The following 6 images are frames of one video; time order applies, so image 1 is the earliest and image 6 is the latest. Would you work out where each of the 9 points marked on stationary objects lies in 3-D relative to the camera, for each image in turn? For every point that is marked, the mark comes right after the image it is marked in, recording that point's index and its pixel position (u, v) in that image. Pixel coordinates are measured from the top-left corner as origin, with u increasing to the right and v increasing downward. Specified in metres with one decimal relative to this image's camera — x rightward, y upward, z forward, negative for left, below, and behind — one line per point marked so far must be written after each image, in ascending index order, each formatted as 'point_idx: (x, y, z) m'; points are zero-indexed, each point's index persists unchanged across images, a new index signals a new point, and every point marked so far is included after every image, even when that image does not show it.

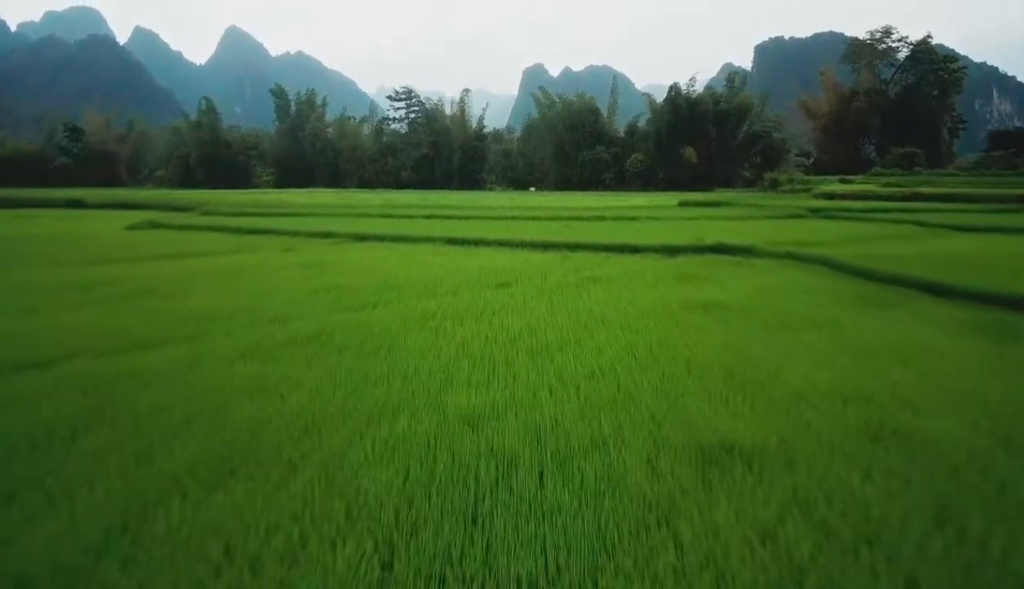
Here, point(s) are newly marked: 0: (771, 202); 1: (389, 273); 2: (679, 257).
0: (+4.8, +1.7, +13.6) m
1: (-1.0, +0.2, +5.8) m
2: (+1.5, +0.3, +6.8) m
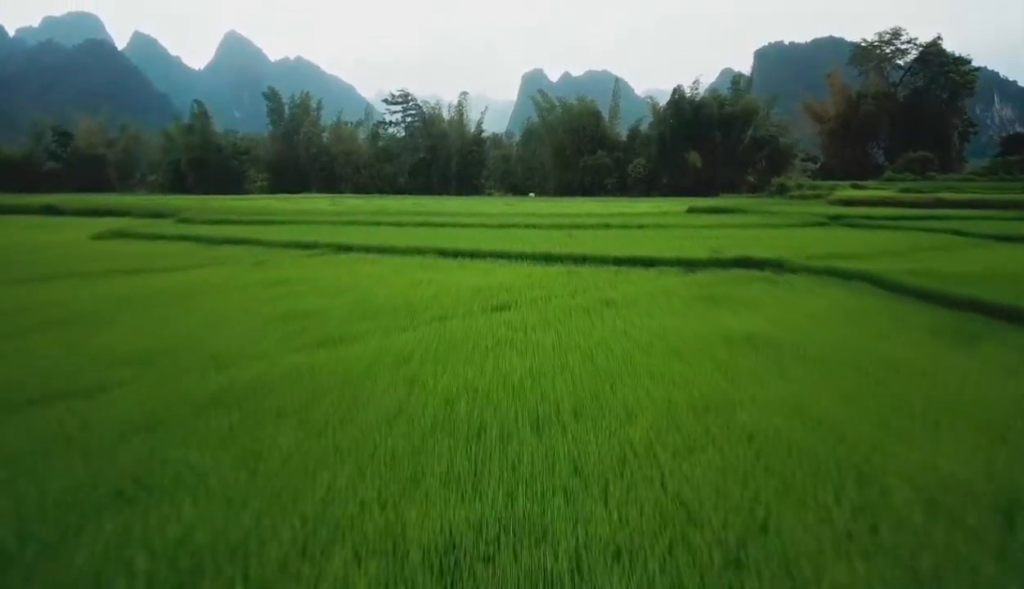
0: (+4.8, +1.5, +12.9) m
1: (-1.0, 0.0, +5.0) m
2: (+1.5, +0.2, +6.0) m
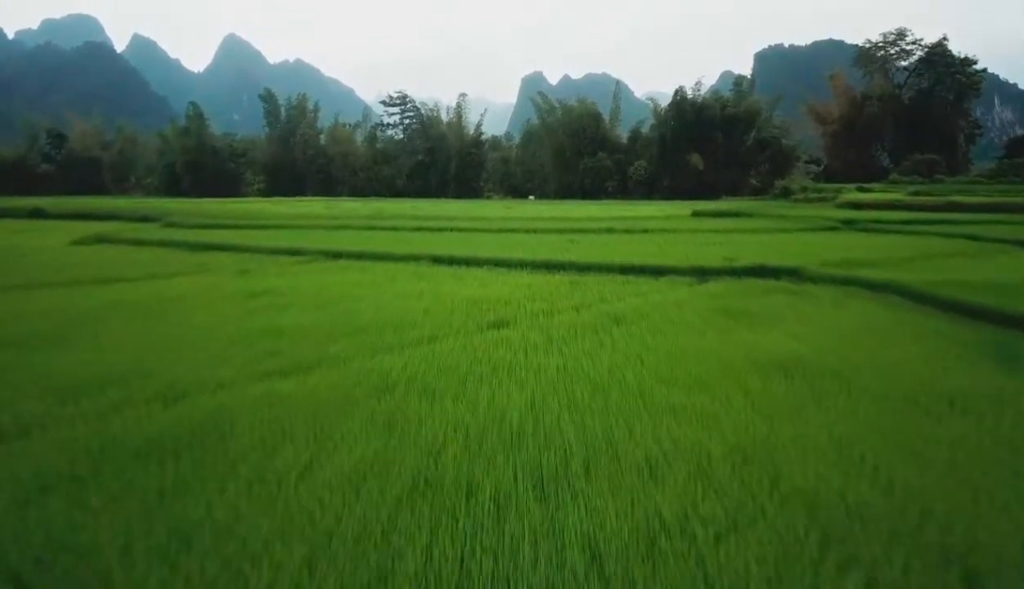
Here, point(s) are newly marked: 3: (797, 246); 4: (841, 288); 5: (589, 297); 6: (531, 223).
0: (+4.8, +1.4, +12.5) m
1: (-1.0, -0.1, +4.6) m
2: (+1.5, +0.1, +5.6) m
3: (+2.9, +0.5, +7.5) m
4: (+2.4, 0.0, +5.4) m
5: (+0.5, 0.0, +4.9) m
6: (+0.3, +1.0, +10.7) m
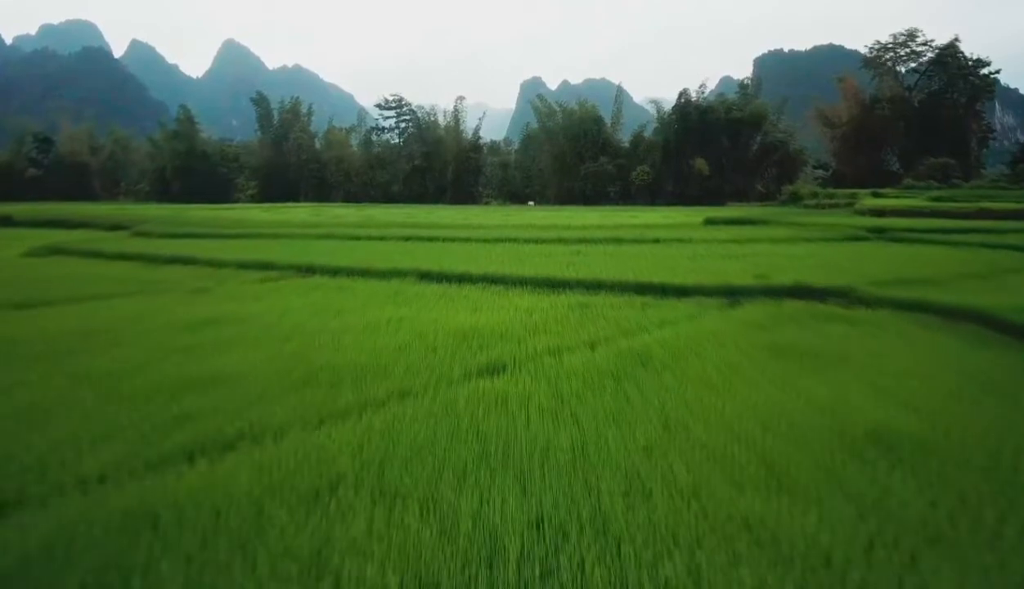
0: (+4.7, +1.2, +11.6) m
1: (-1.0, -0.2, +3.7) m
2: (+1.5, -0.1, +4.7) m
3: (+2.9, +0.3, +6.6) m
4: (+2.4, -0.1, +4.5) m
5: (+0.5, -0.2, +4.0) m
6: (+0.2, +0.8, +9.8) m
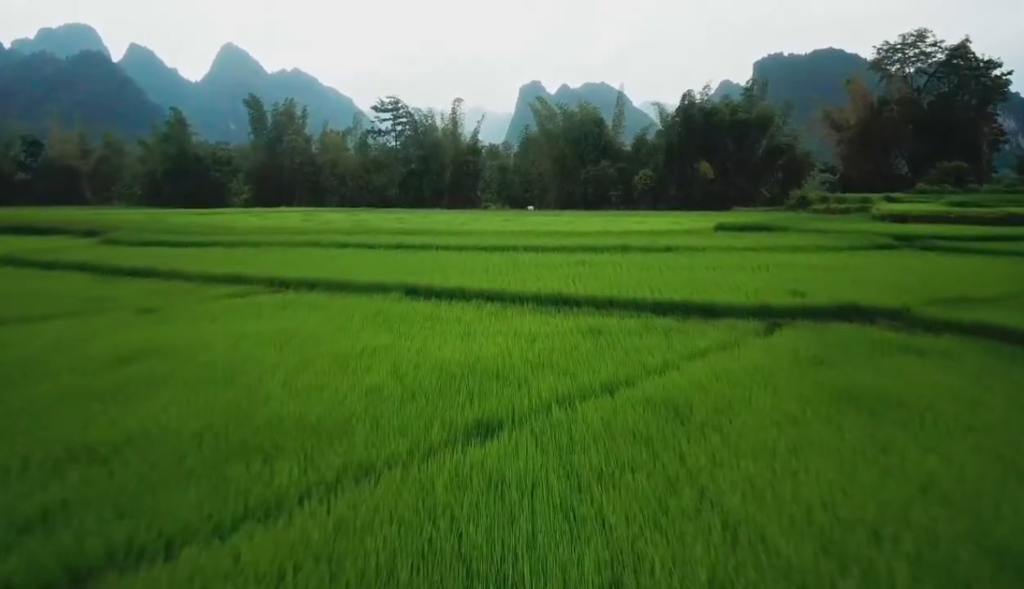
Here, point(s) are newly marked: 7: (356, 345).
0: (+4.7, +1.0, +10.9) m
1: (-1.0, -0.3, +3.0) m
2: (+1.5, -0.2, +4.0) m
3: (+2.9, +0.2, +5.9) m
4: (+2.4, -0.2, +3.8) m
5: (+0.5, -0.3, +3.3) m
6: (+0.2, +0.7, +9.1) m
7: (-0.8, -0.2, +3.7) m
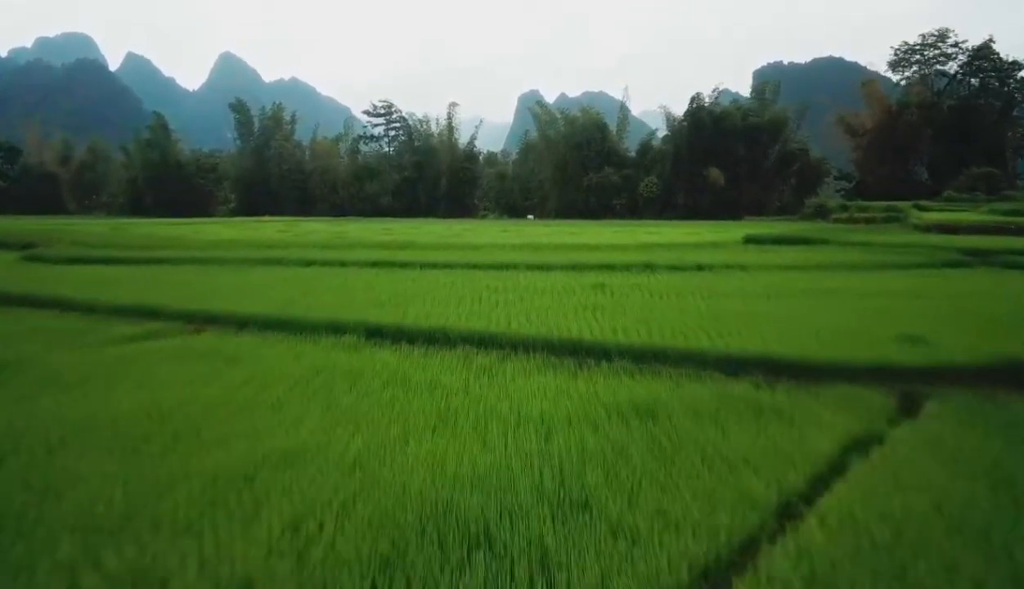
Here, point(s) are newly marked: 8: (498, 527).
0: (+4.7, +0.7, +9.5) m
1: (-1.0, -0.5, +1.6) m
2: (+1.5, -0.4, +2.6) m
3: (+2.9, 0.0, +4.5) m
4: (+2.4, -0.4, +2.4) m
5: (+0.5, -0.5, +1.9) m
6: (+0.2, +0.4, +7.7) m
7: (-0.8, -0.4, +2.3) m
8: (0.0, -0.5, +1.7) m
